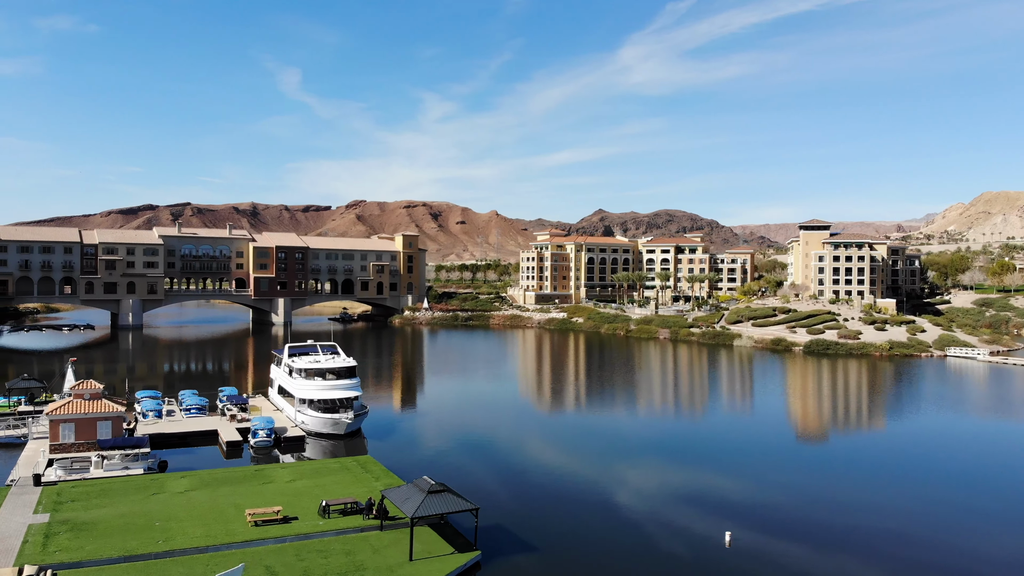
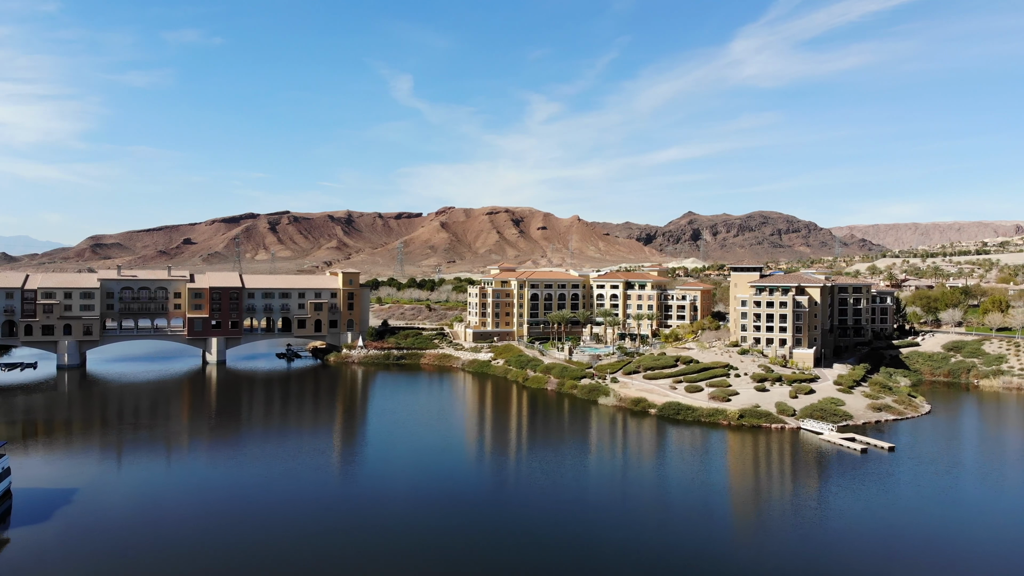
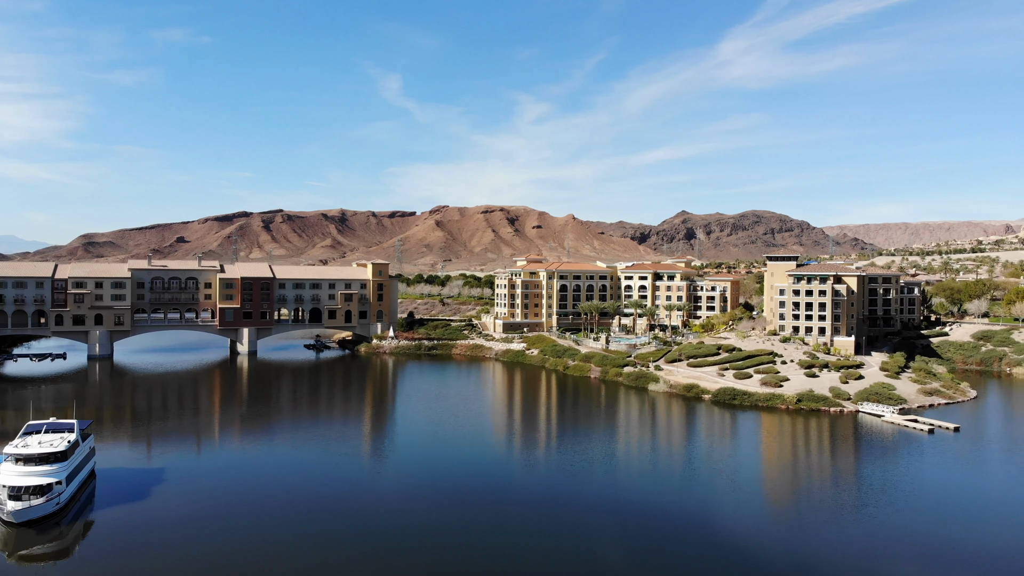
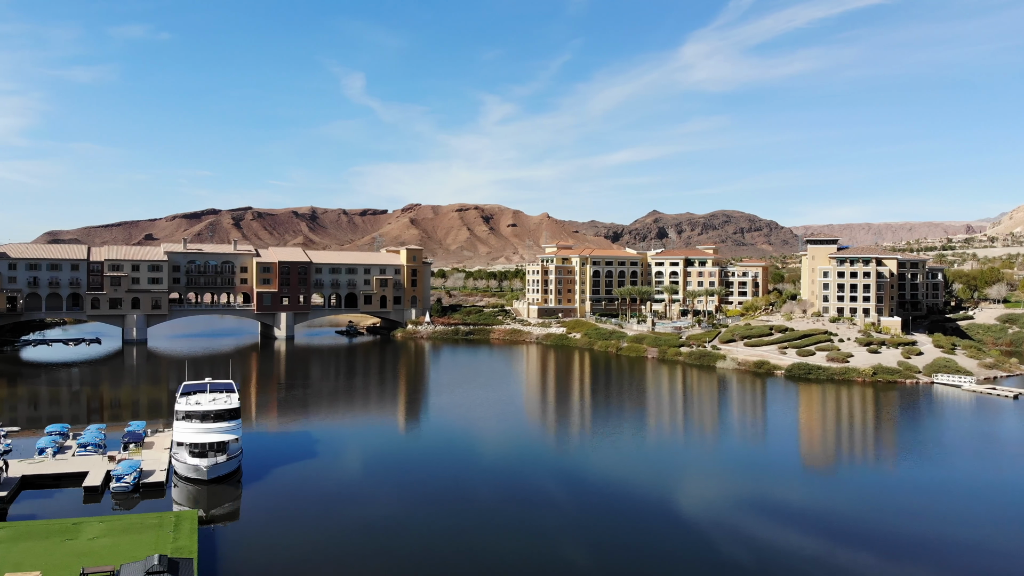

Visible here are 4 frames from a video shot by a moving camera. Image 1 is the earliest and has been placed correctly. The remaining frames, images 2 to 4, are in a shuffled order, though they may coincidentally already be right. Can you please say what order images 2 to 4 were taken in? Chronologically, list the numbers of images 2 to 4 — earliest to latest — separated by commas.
4, 3, 2
